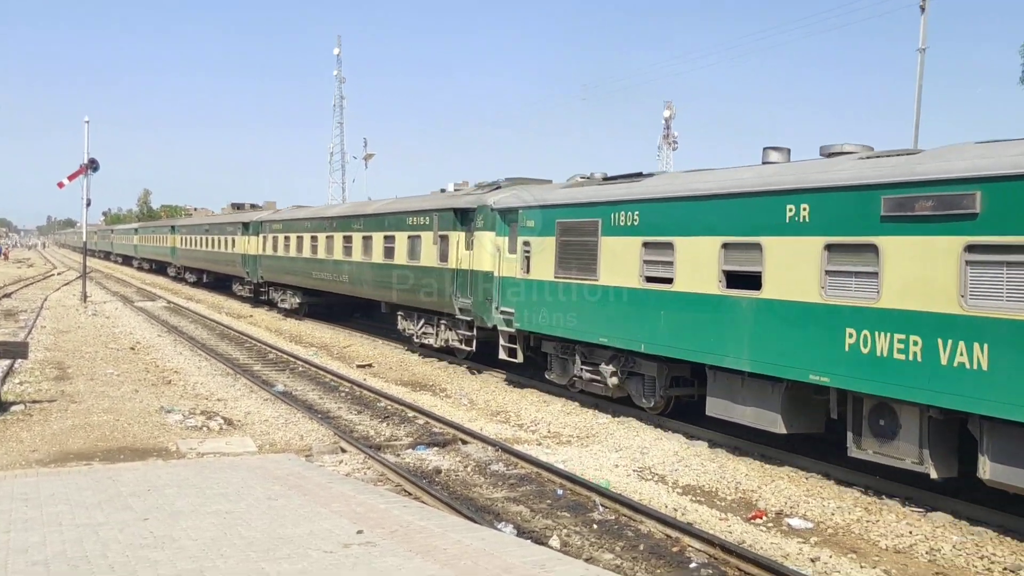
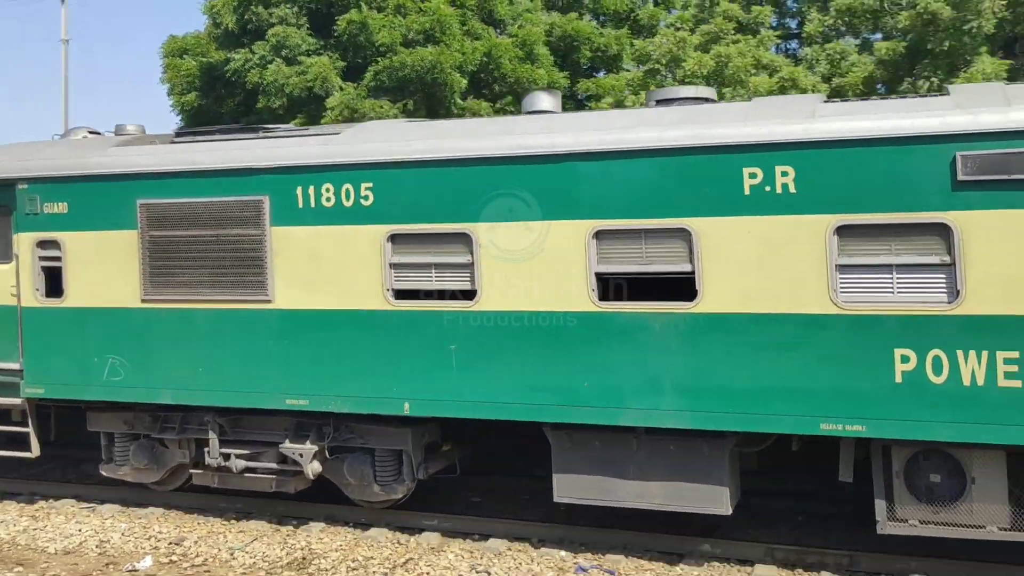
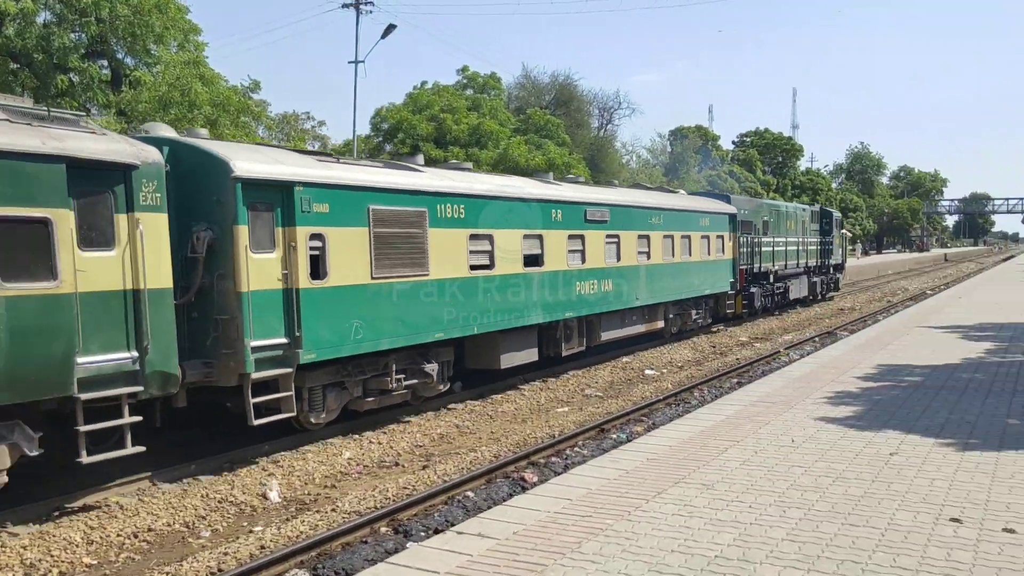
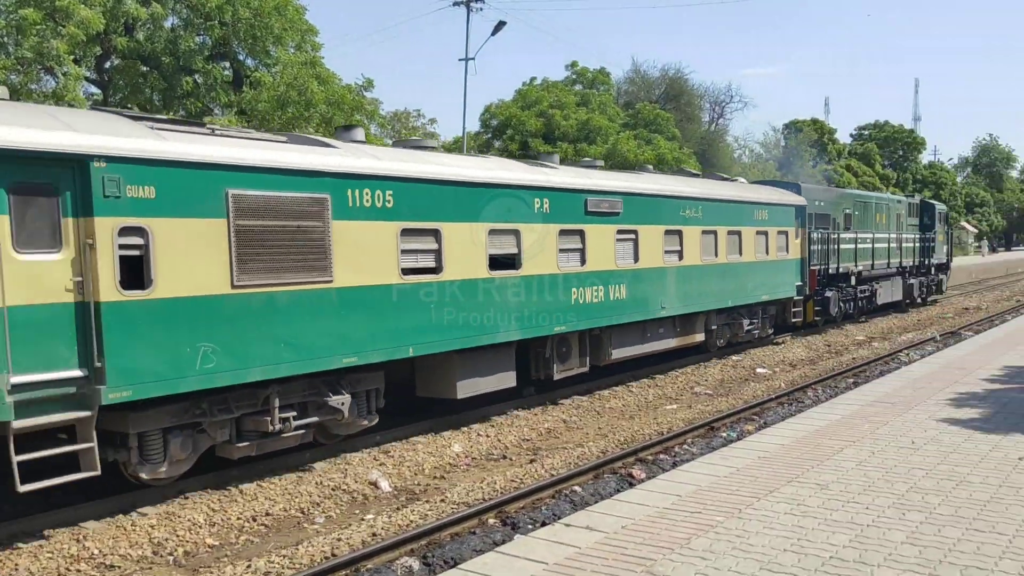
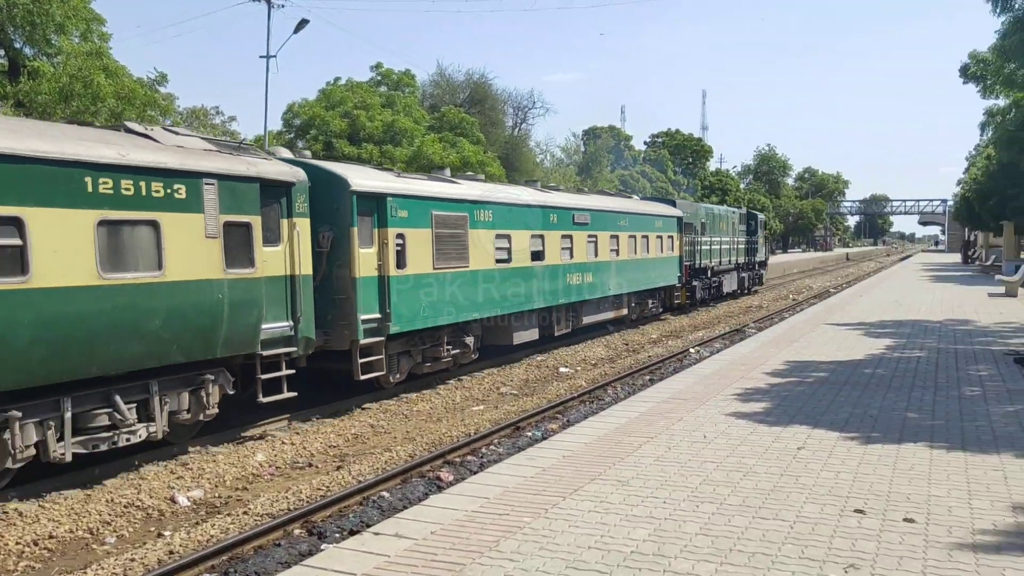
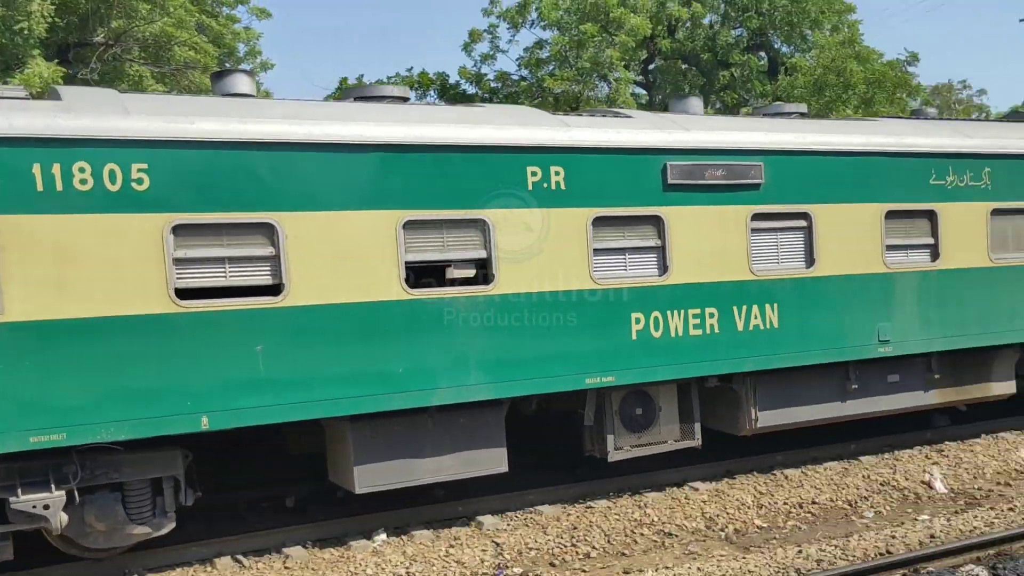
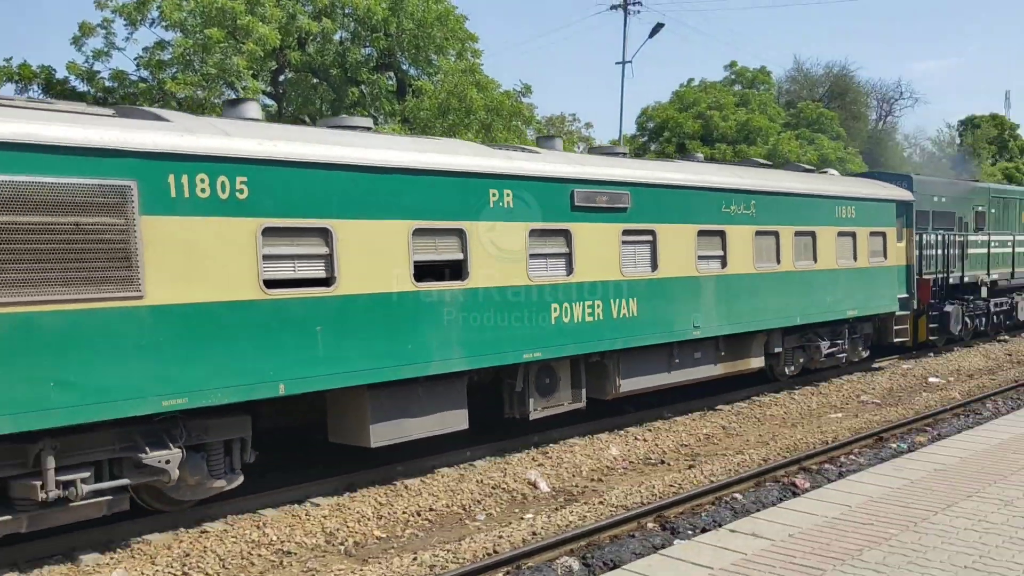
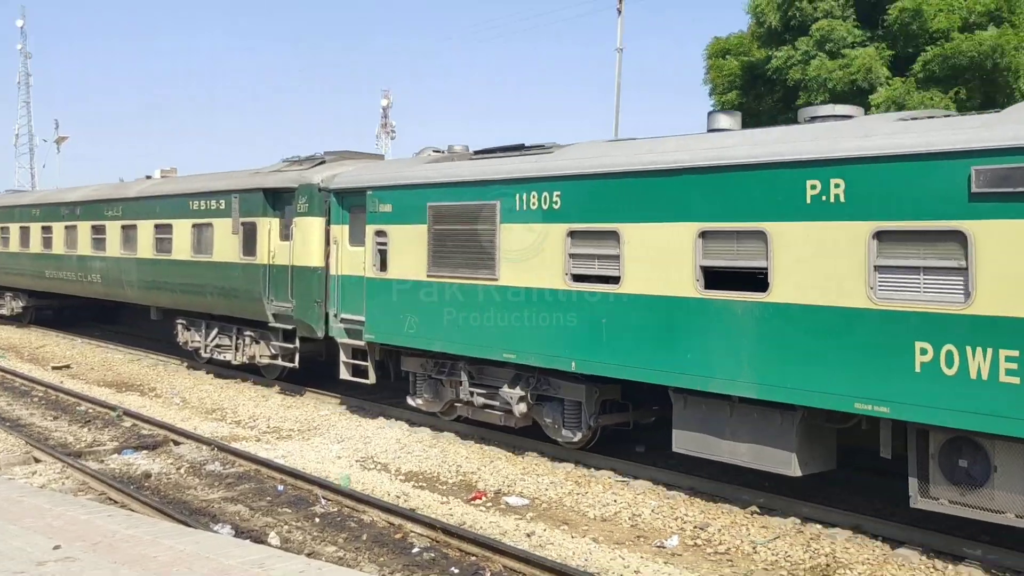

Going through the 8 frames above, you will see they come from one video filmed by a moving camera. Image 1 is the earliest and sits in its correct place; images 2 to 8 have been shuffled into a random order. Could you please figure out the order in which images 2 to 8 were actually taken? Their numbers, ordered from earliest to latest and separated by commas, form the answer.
8, 2, 6, 7, 4, 3, 5
